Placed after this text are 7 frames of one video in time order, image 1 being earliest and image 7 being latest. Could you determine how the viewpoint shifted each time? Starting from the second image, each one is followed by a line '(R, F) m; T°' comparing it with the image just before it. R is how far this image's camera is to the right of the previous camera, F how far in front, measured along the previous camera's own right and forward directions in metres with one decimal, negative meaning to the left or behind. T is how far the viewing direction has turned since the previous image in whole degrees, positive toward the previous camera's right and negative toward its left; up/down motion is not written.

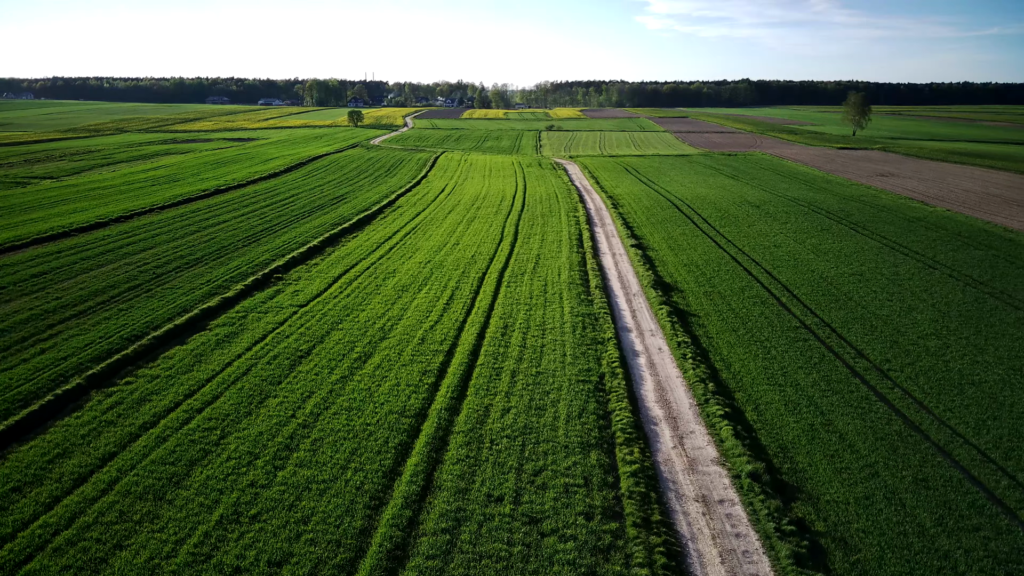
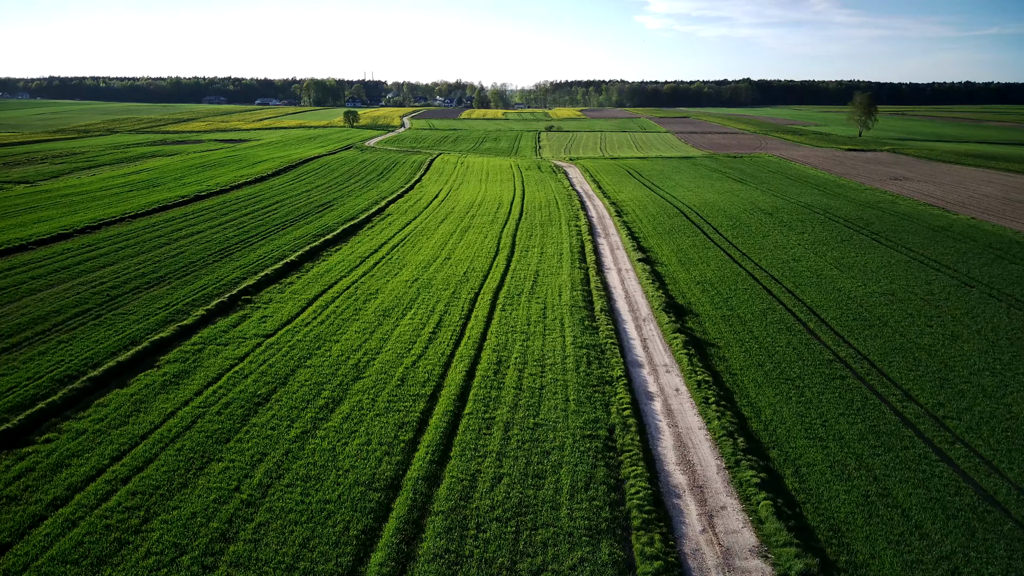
(+0.1, +2.4) m; 0°
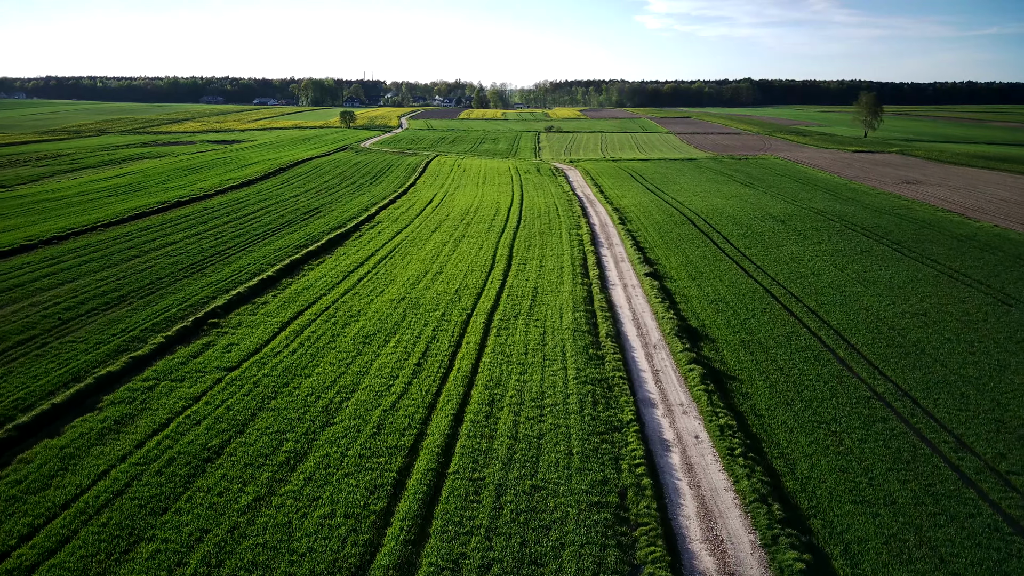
(+0.1, +2.1) m; 0°
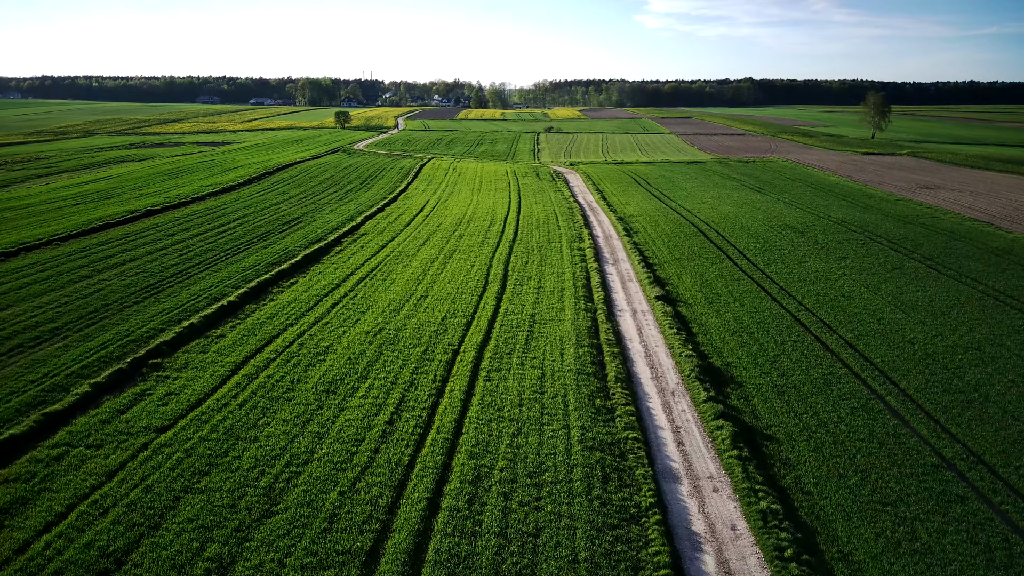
(+0.2, +2.8) m; 0°
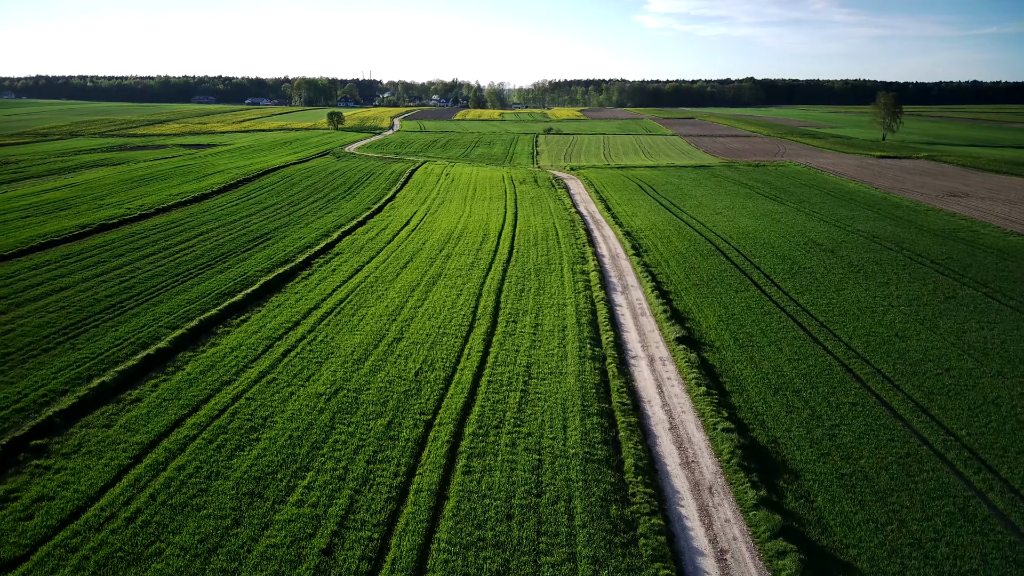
(+0.2, +3.7) m; 0°
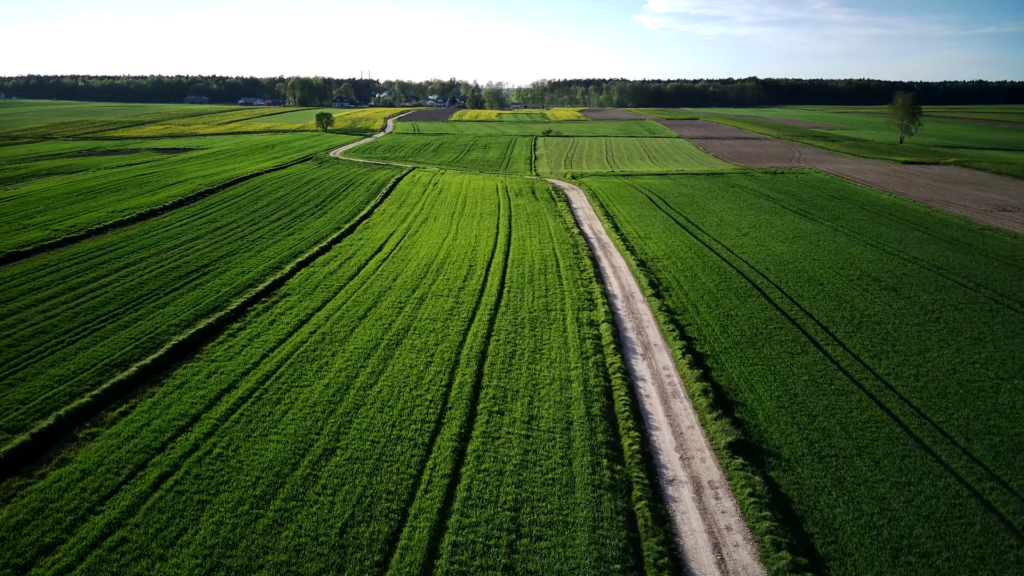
(+0.3, +5.5) m; 0°
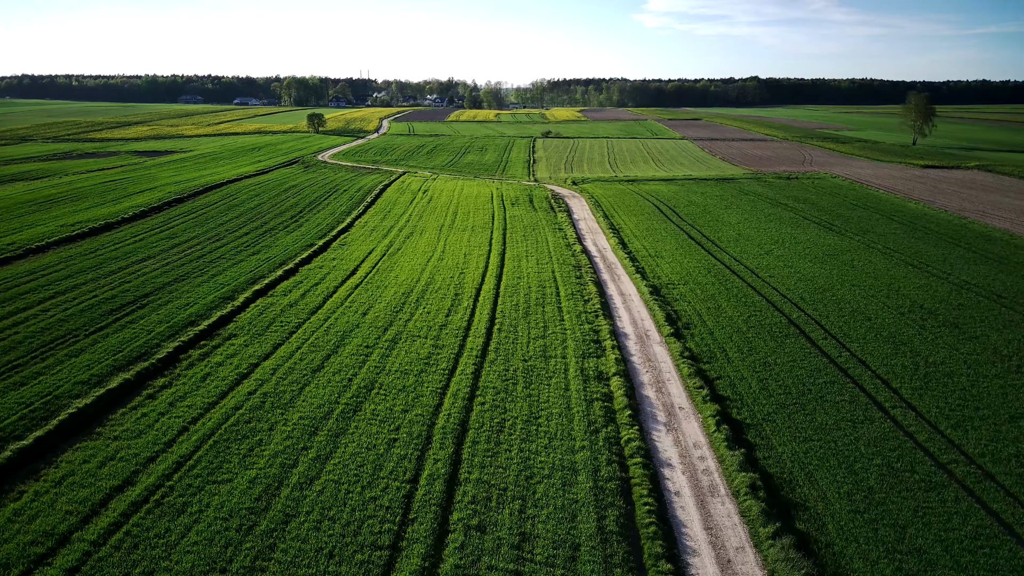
(+0.2, +3.7) m; 0°
